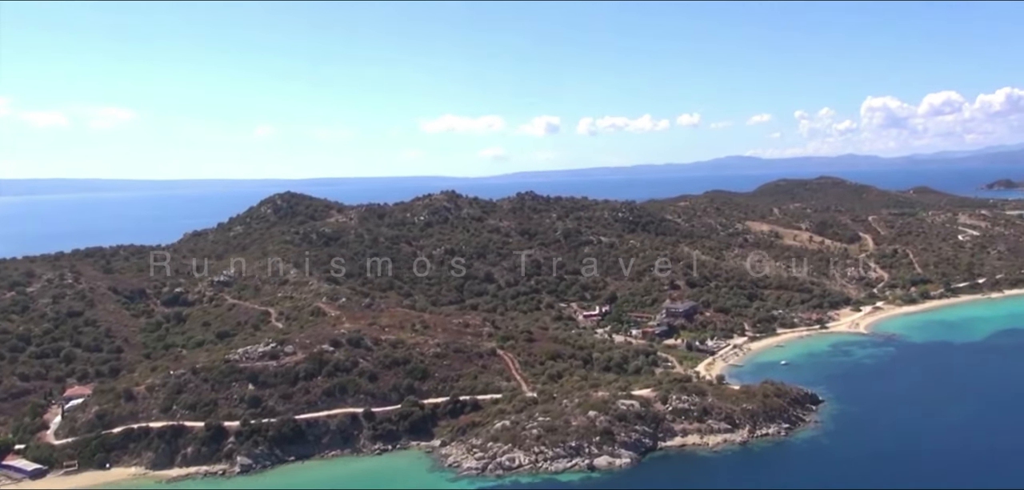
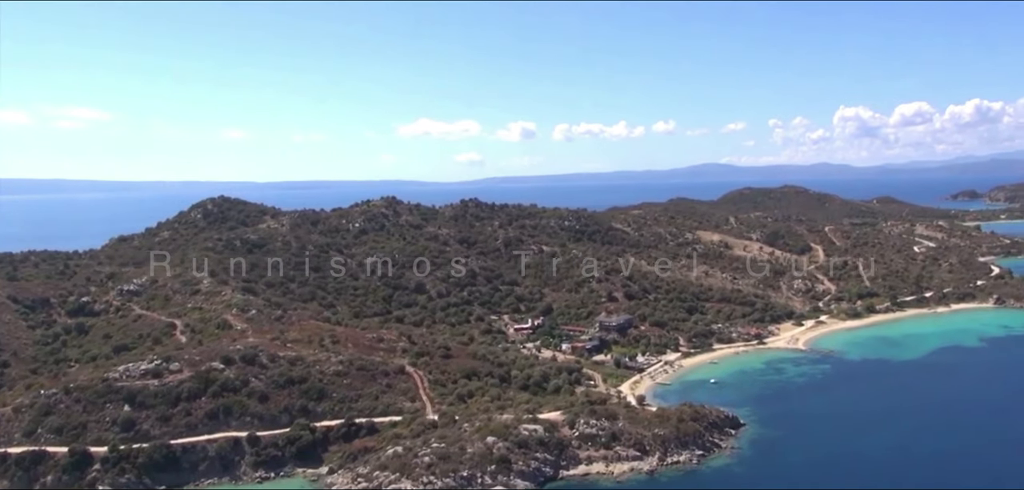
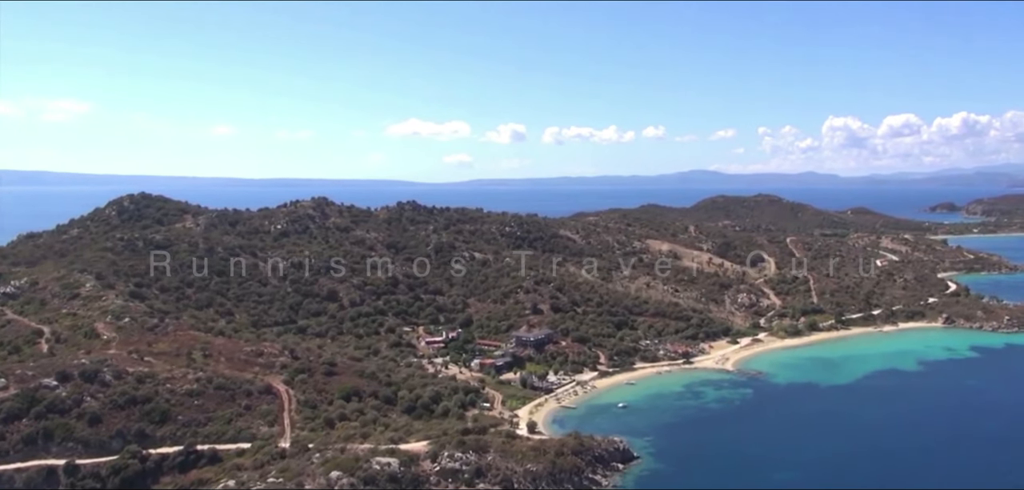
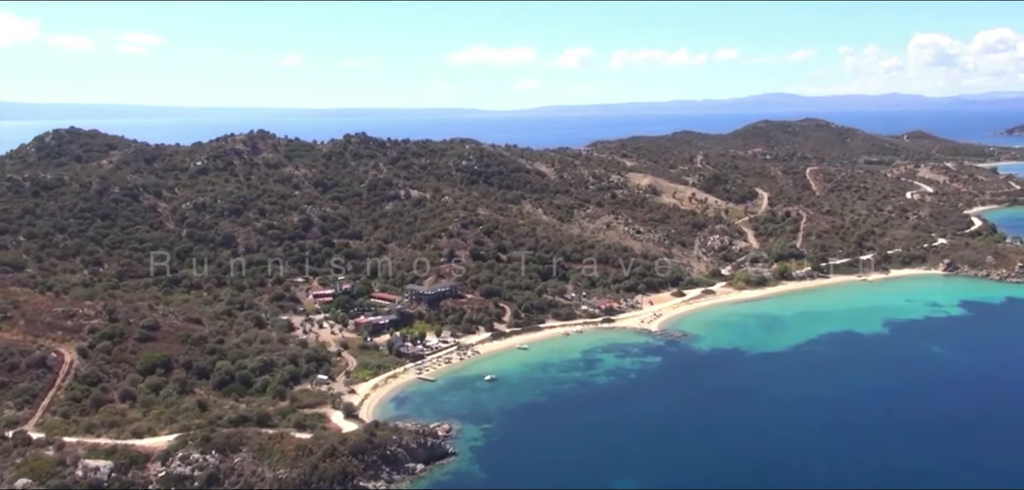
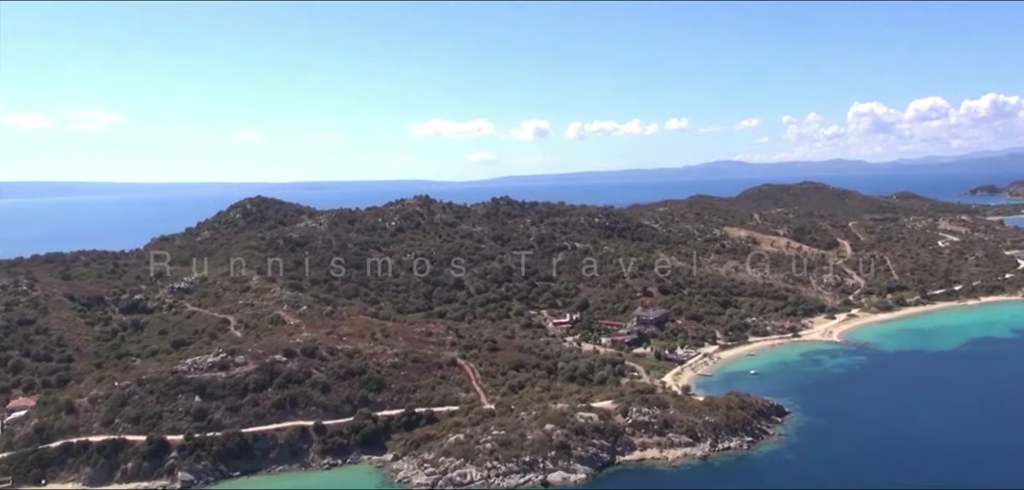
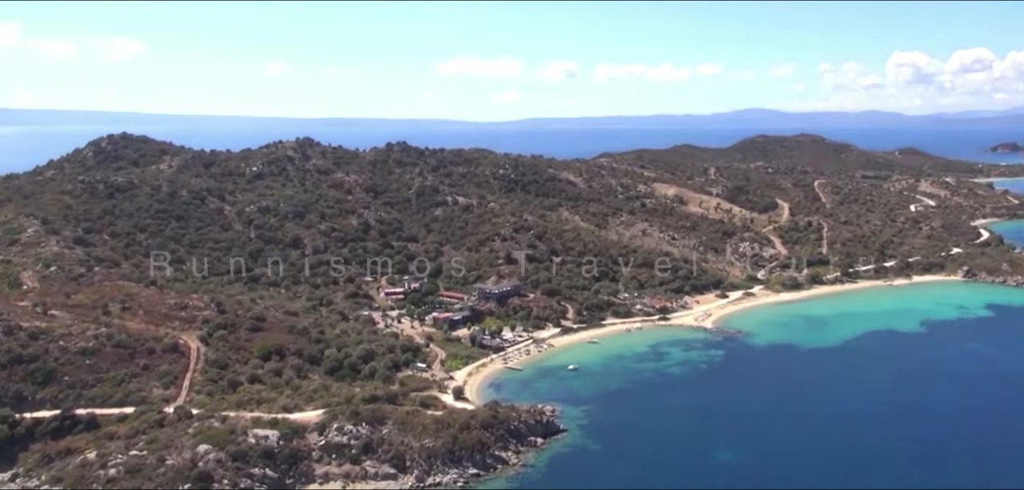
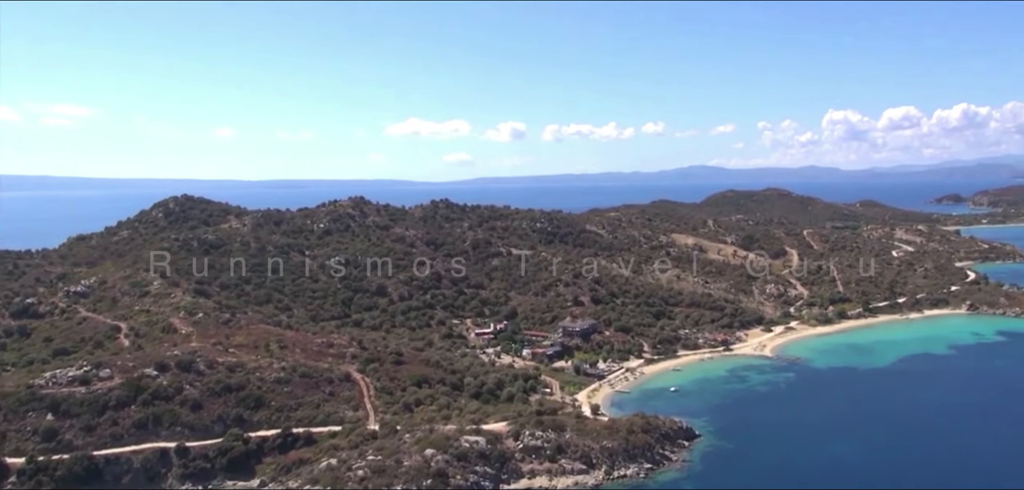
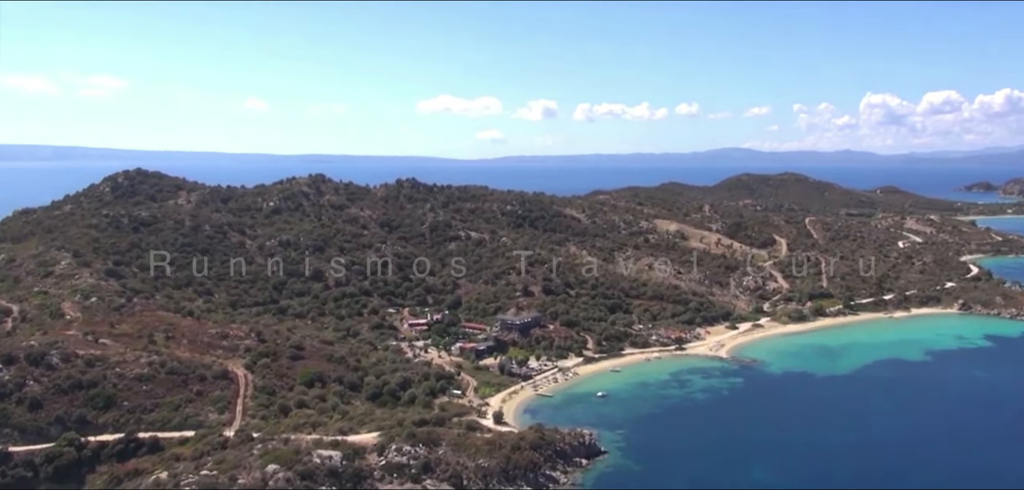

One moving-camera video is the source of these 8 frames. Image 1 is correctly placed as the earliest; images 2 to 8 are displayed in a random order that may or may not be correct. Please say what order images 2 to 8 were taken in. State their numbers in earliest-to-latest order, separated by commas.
5, 2, 7, 3, 8, 6, 4
